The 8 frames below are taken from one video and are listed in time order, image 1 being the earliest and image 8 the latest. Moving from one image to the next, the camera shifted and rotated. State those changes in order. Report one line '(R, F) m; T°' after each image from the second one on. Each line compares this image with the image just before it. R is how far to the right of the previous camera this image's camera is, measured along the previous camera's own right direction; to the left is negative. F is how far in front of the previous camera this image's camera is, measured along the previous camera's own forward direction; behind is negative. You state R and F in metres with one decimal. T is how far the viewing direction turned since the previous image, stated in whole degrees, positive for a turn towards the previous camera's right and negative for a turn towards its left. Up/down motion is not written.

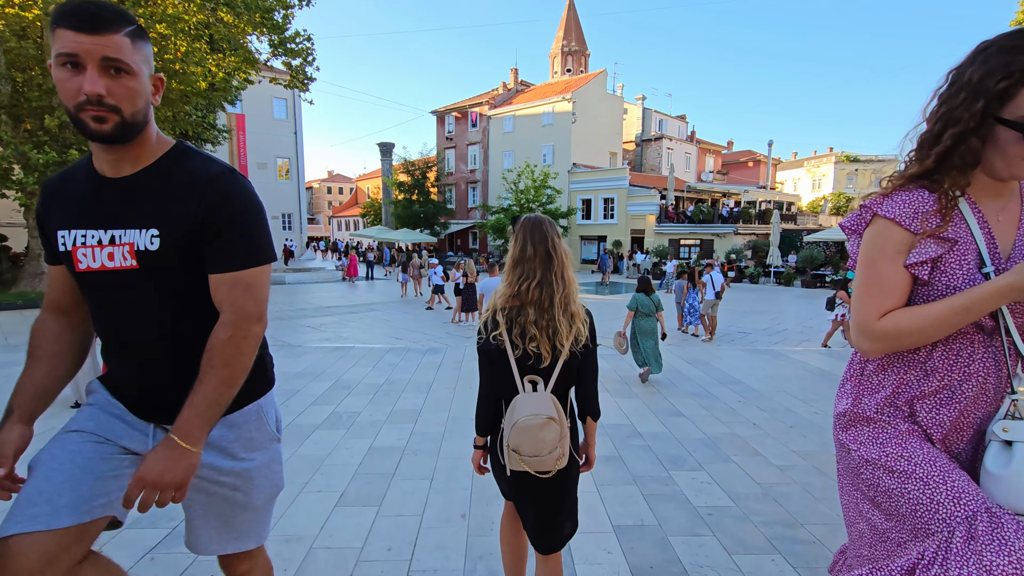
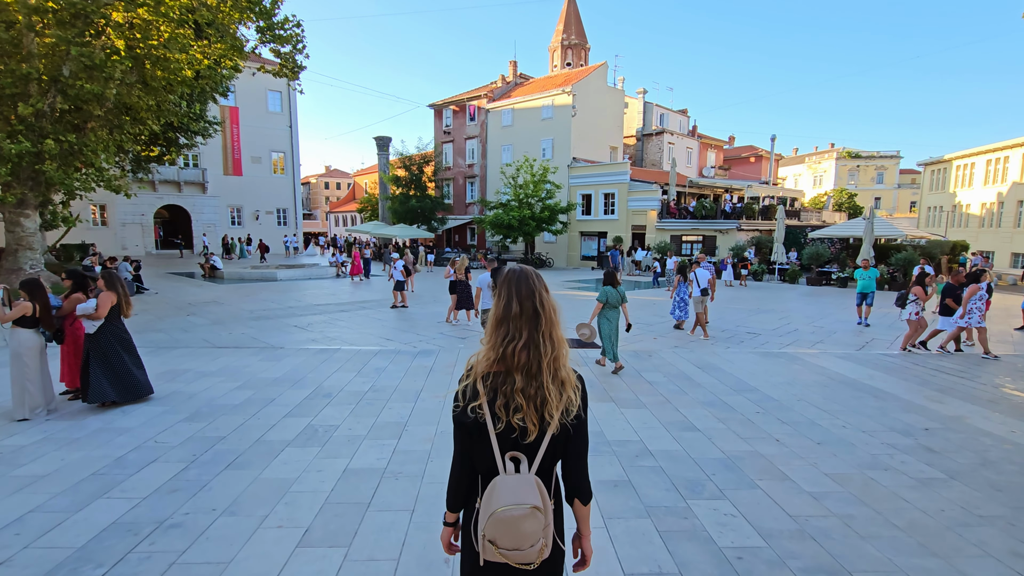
(0.0, +0.6) m; 0°
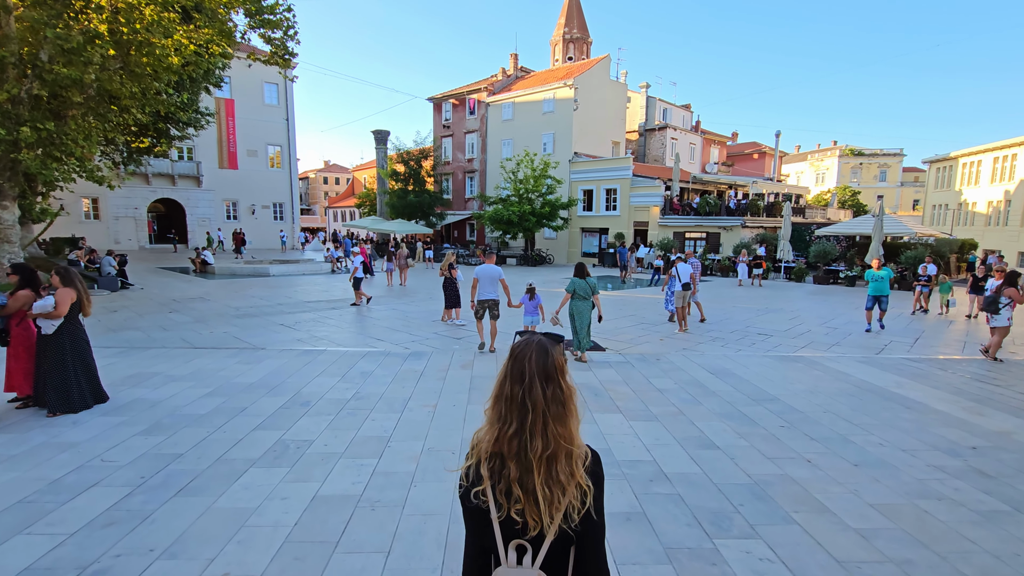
(0.0, +0.6) m; 0°
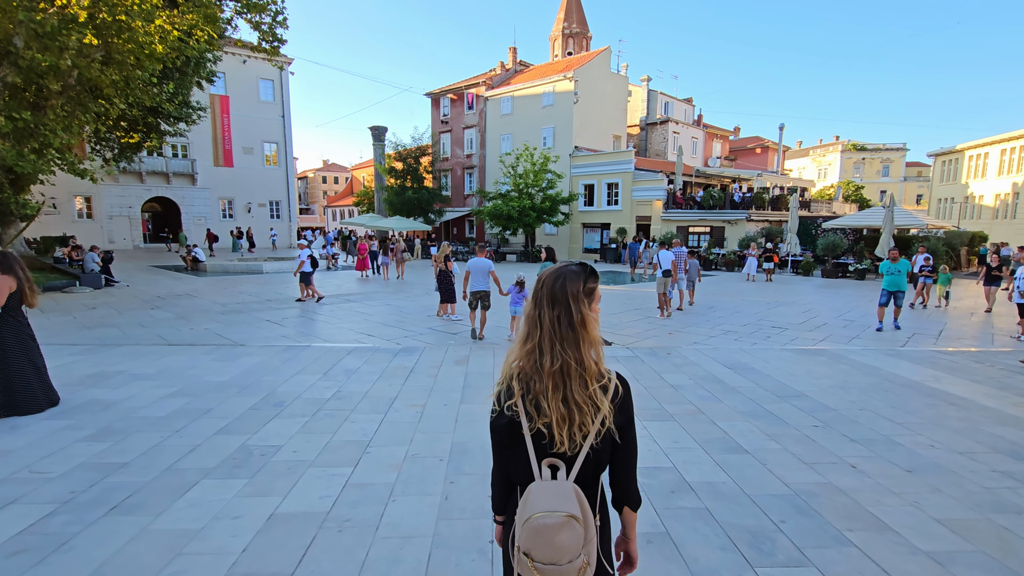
(0.0, +0.6) m; 0°
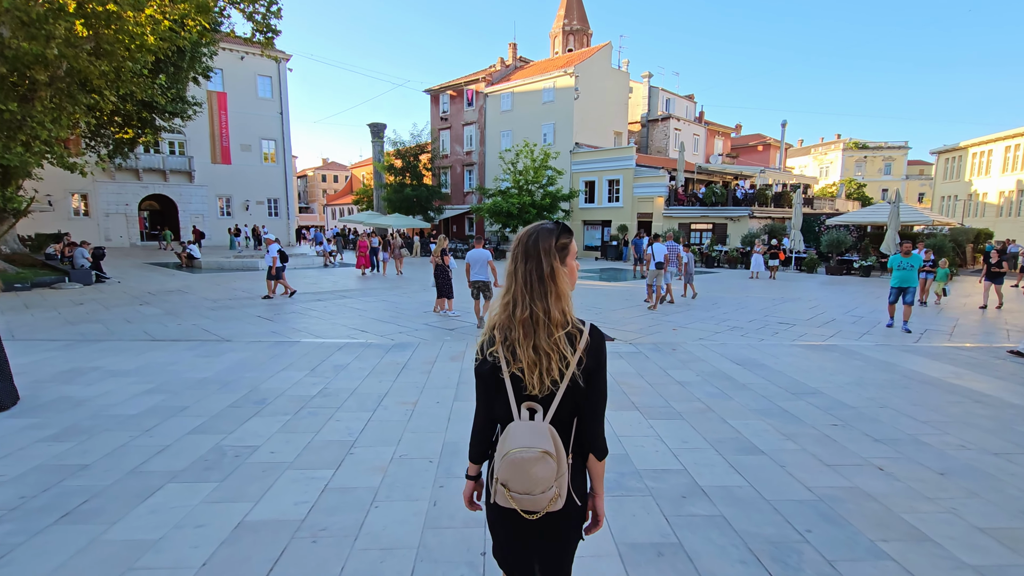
(0.0, +0.3) m; 0°
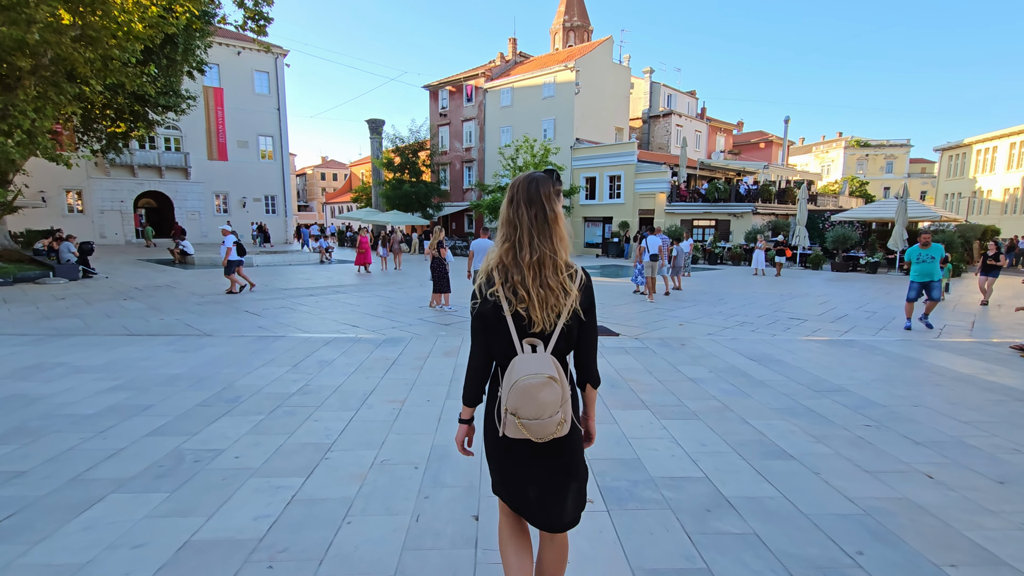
(0.0, +0.4) m; 0°
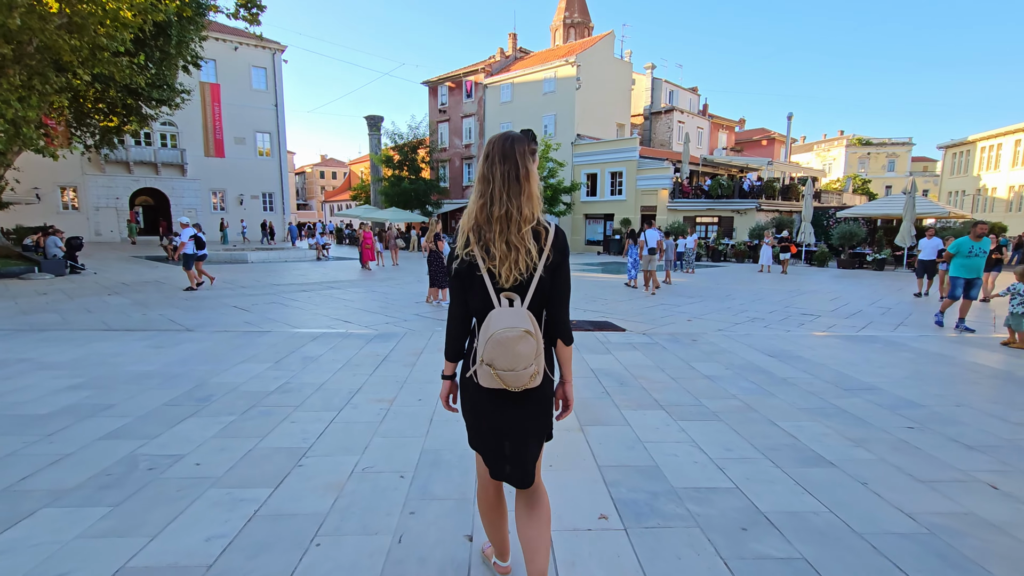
(0.0, +0.4) m; 0°
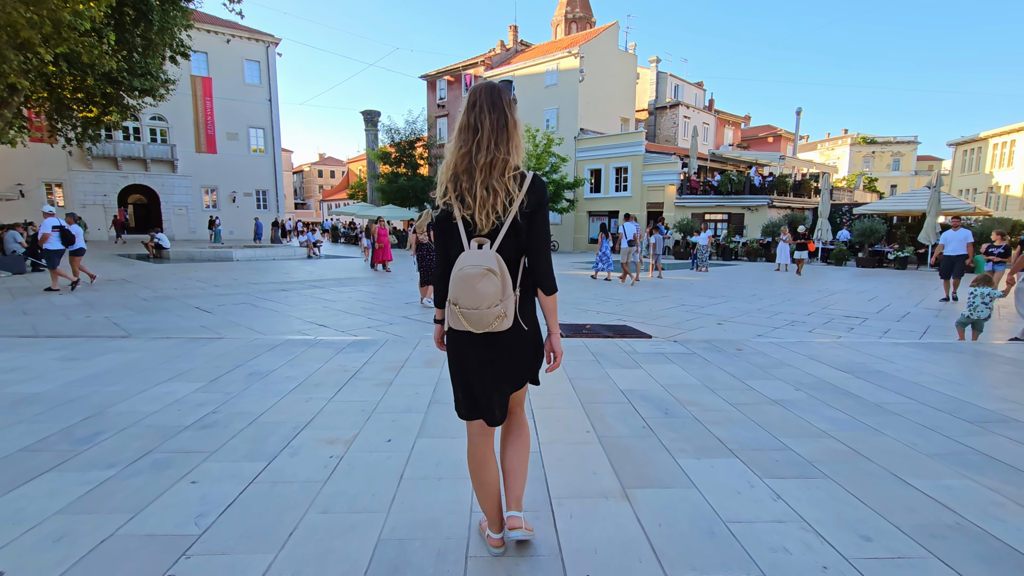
(0.0, +1.1) m; 0°
